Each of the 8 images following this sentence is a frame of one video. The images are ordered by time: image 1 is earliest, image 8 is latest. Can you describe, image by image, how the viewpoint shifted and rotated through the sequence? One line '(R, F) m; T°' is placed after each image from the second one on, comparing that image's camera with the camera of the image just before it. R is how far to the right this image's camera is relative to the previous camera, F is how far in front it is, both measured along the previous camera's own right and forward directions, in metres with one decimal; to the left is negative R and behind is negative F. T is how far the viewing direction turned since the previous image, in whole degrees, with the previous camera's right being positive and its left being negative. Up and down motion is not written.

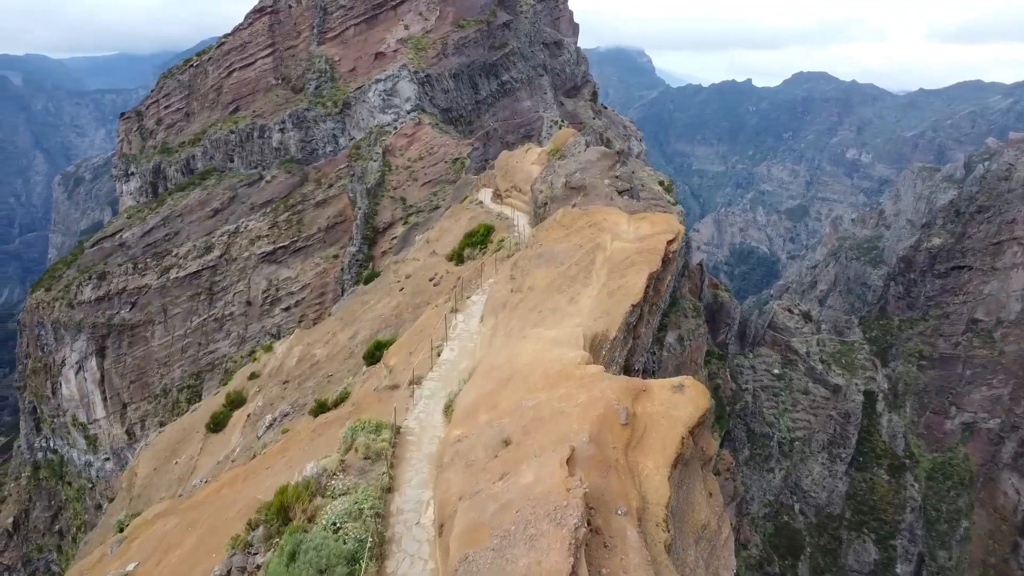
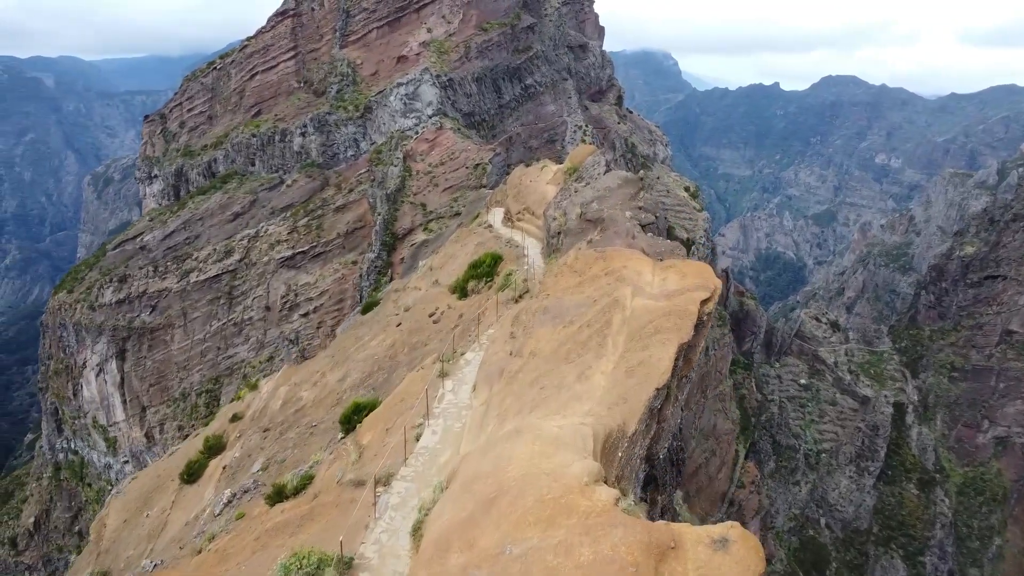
(-0.1, +0.8) m; -2°
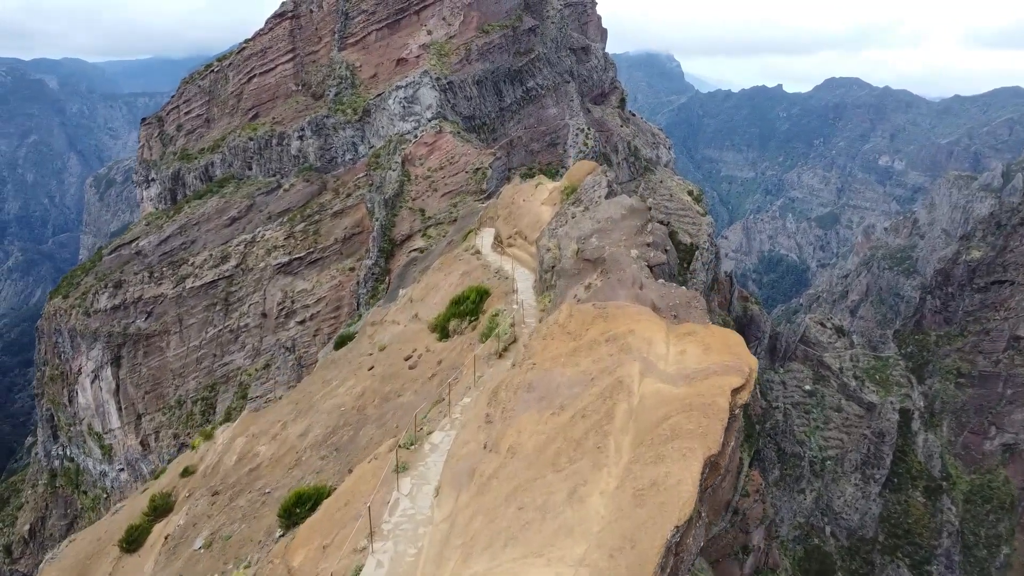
(+0.1, +0.7) m; 0°
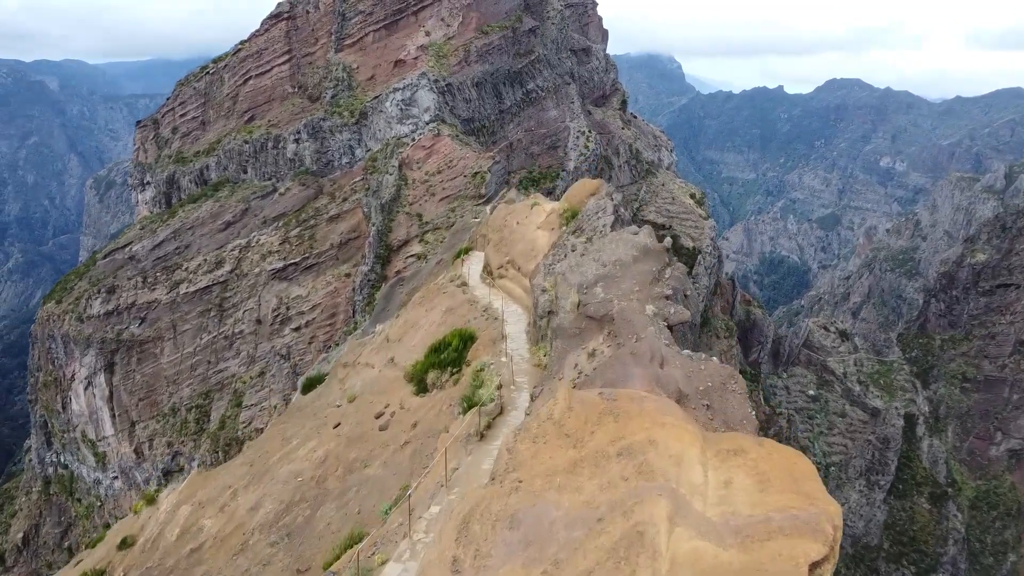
(+0.1, +0.7) m; 0°
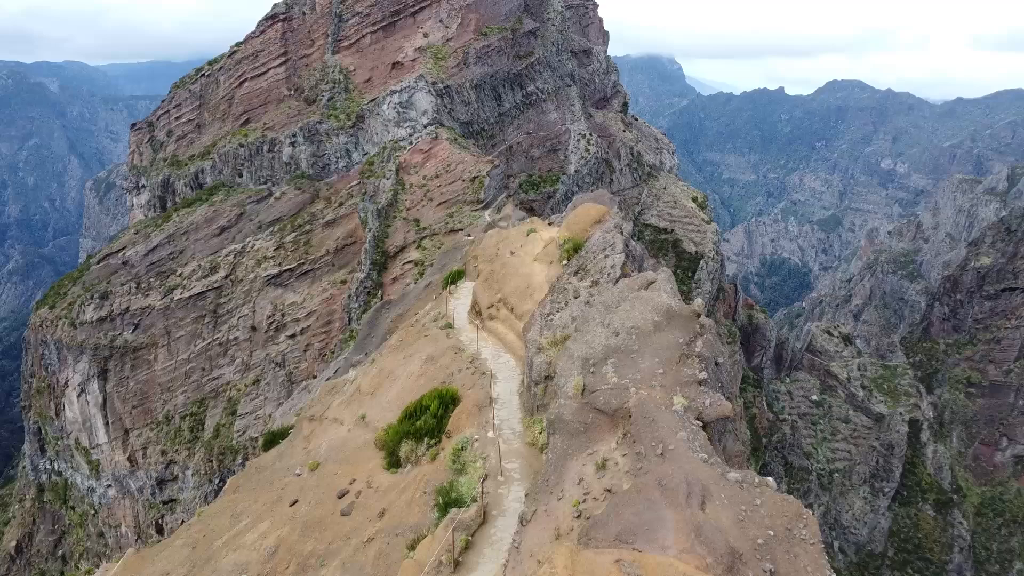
(+0.1, +0.7) m; 0°
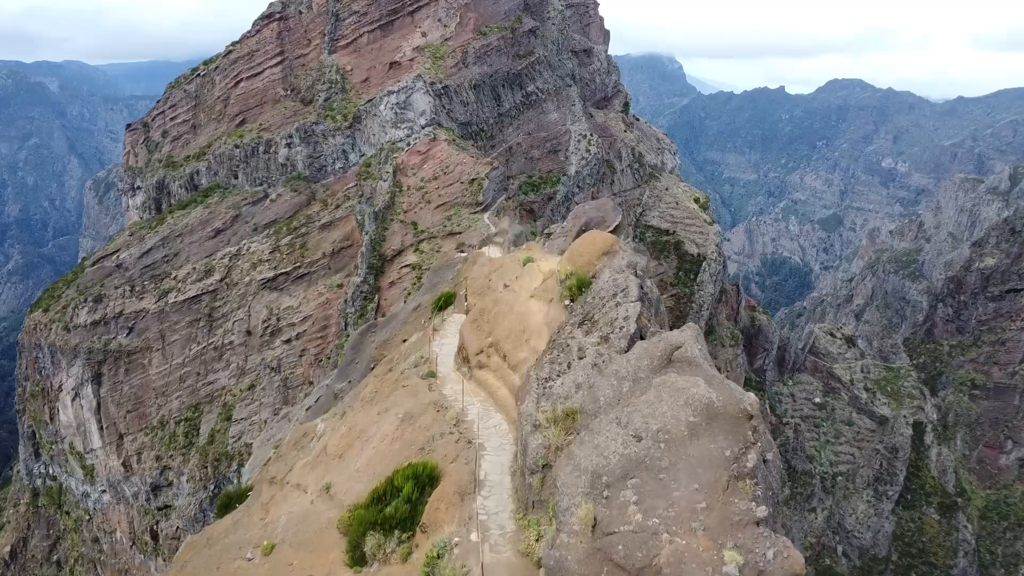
(+0.1, +0.6) m; 0°
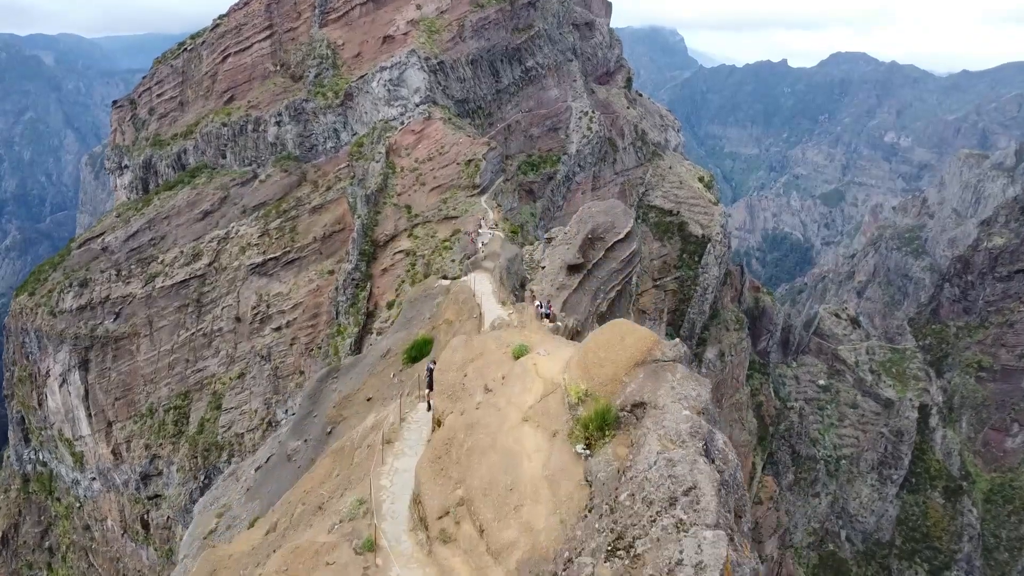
(+0.1, +1.2) m; 0°
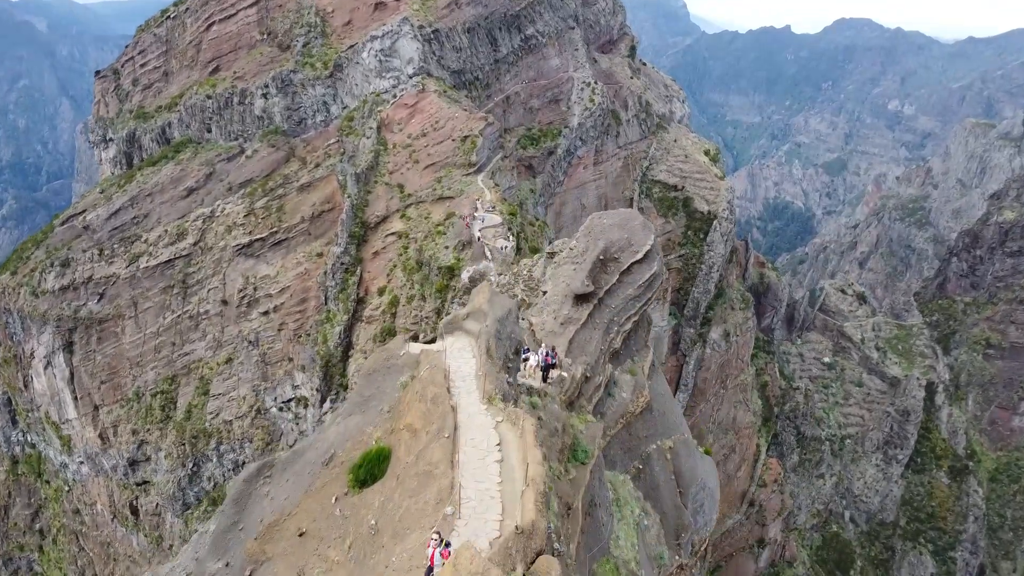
(+0.1, +1.4) m; 0°
